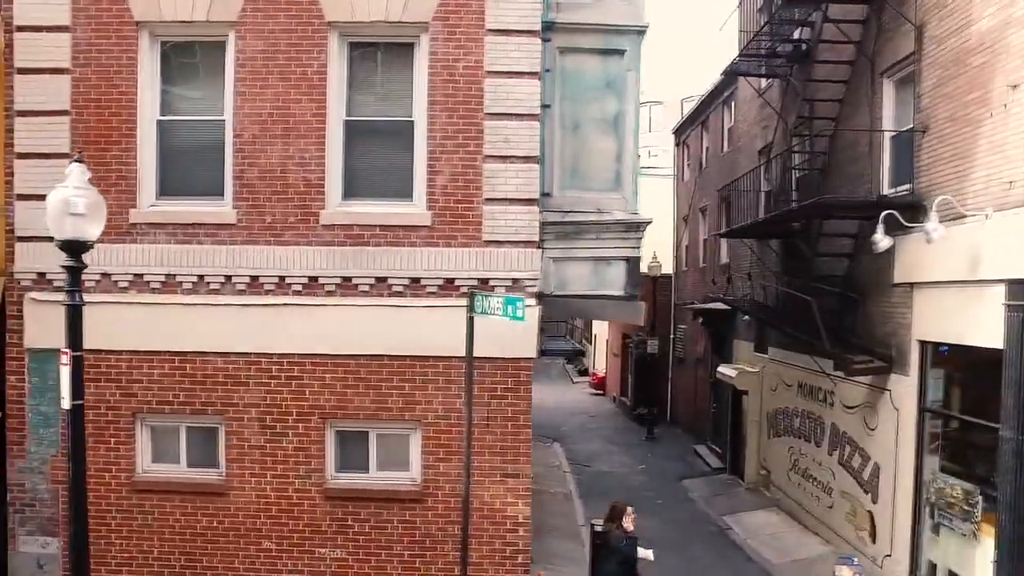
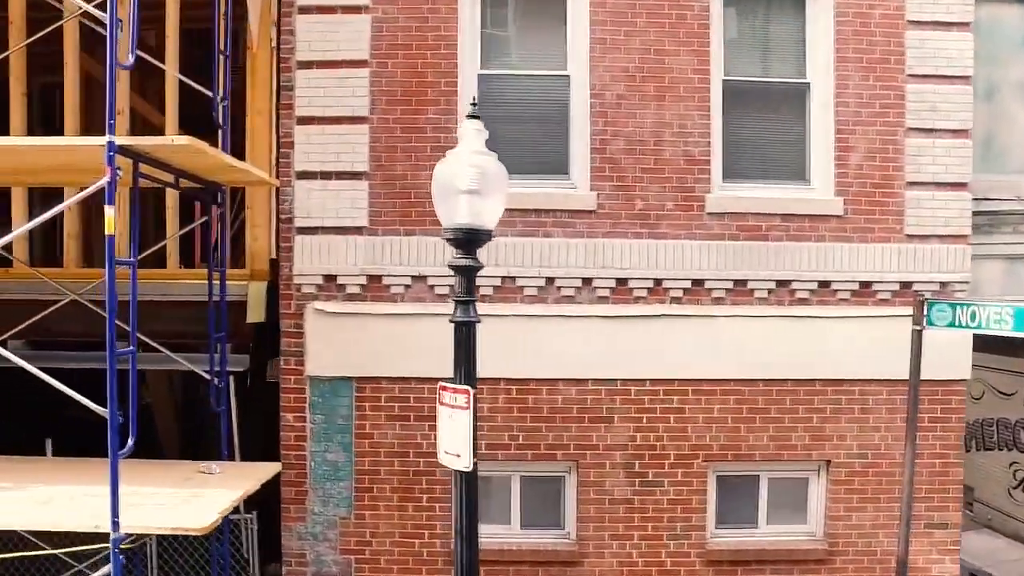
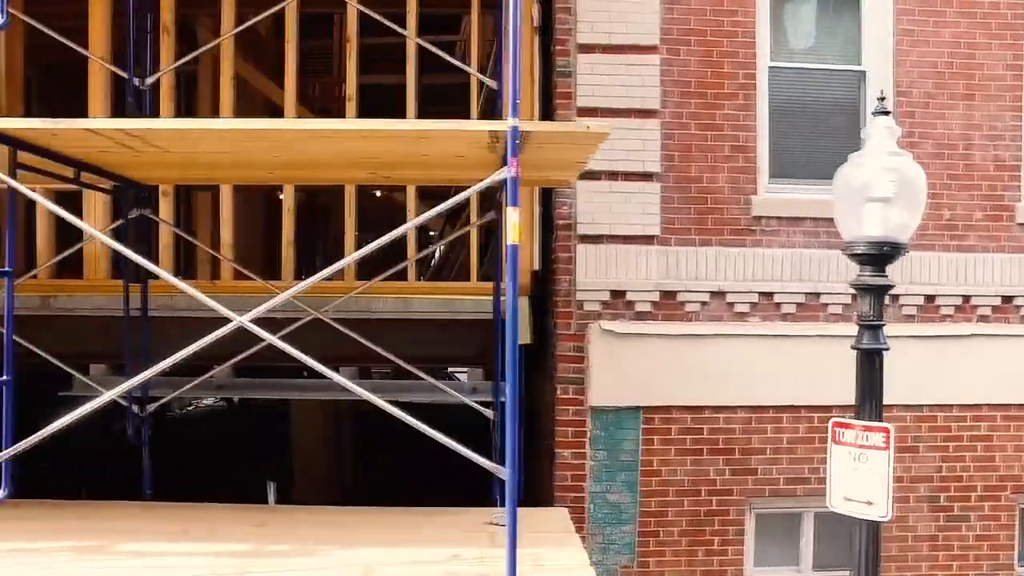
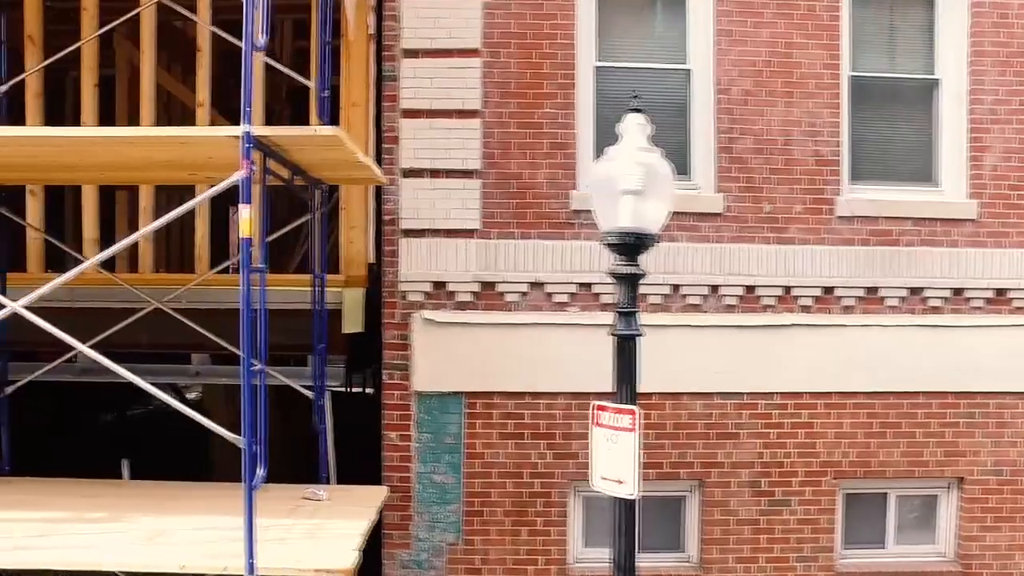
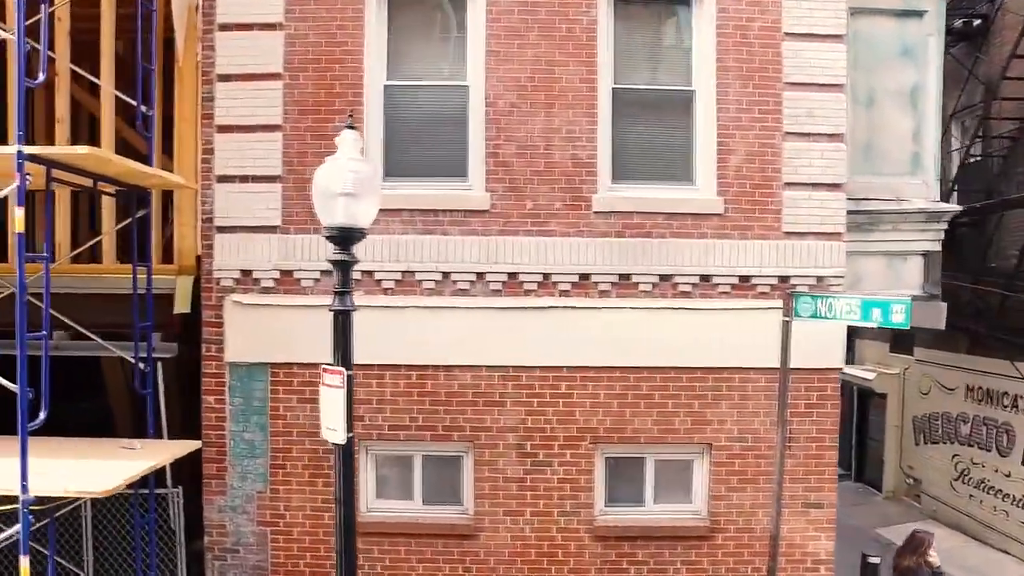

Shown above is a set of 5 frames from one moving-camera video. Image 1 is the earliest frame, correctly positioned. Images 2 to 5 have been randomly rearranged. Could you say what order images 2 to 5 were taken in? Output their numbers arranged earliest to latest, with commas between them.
5, 2, 4, 3
